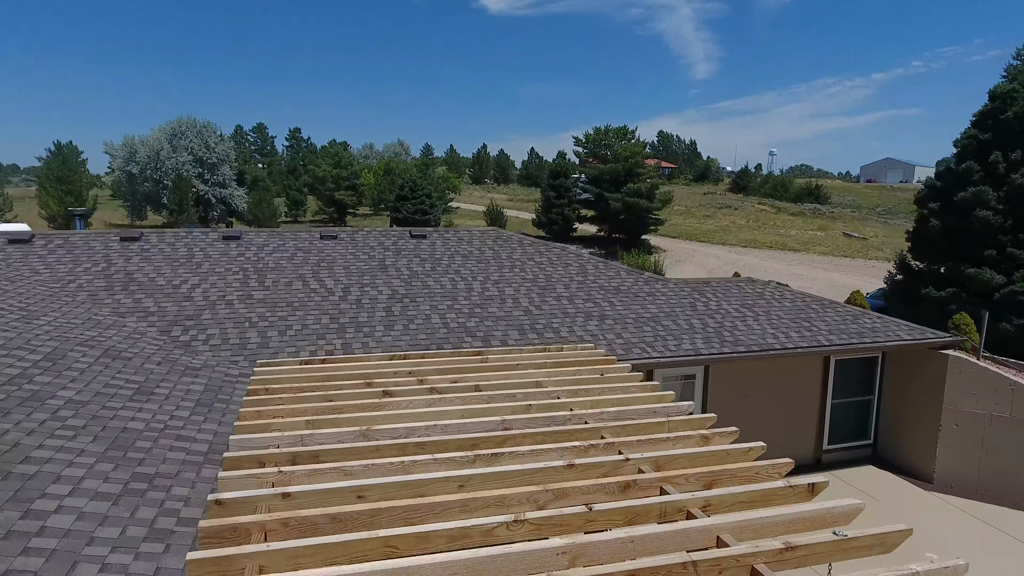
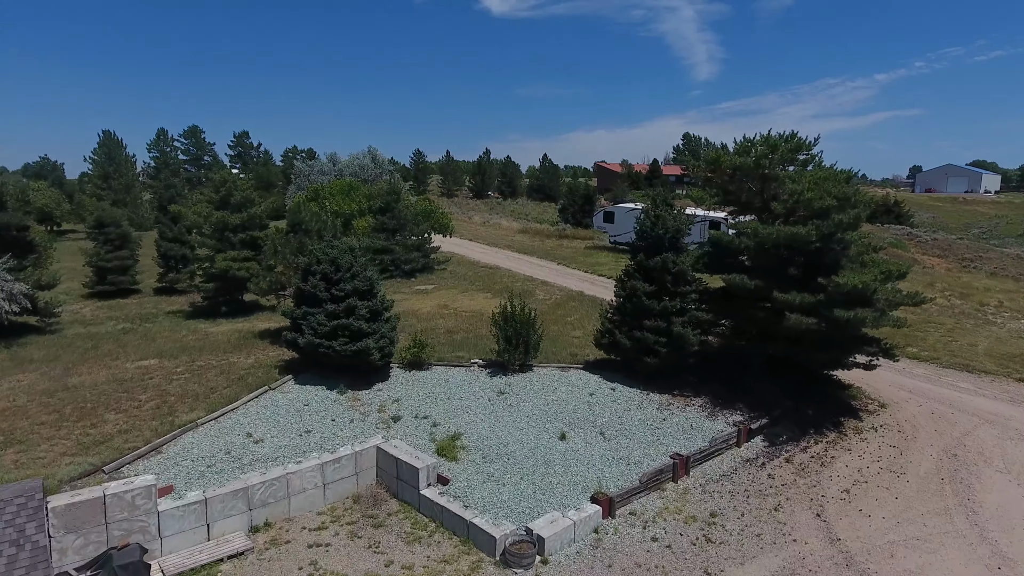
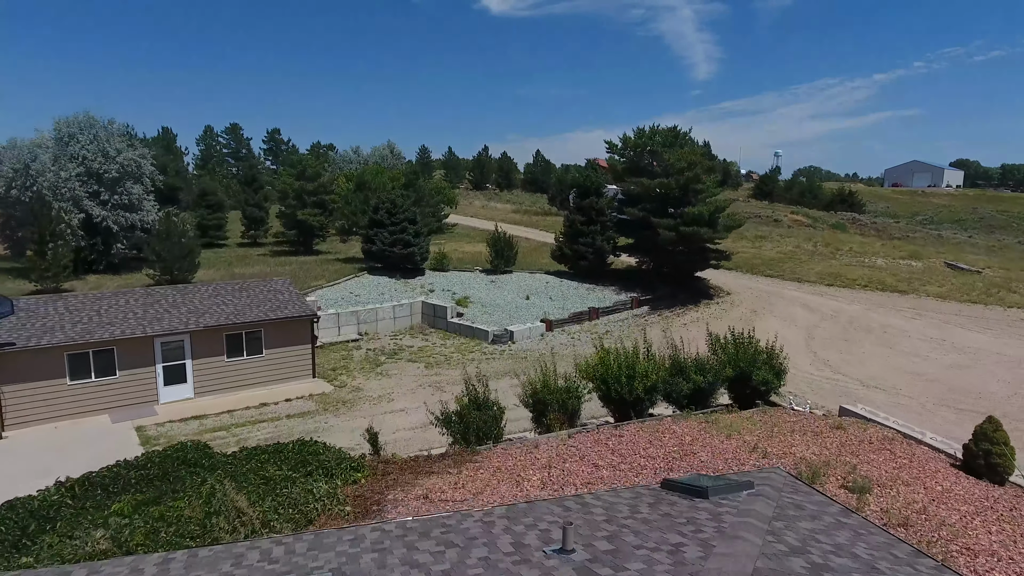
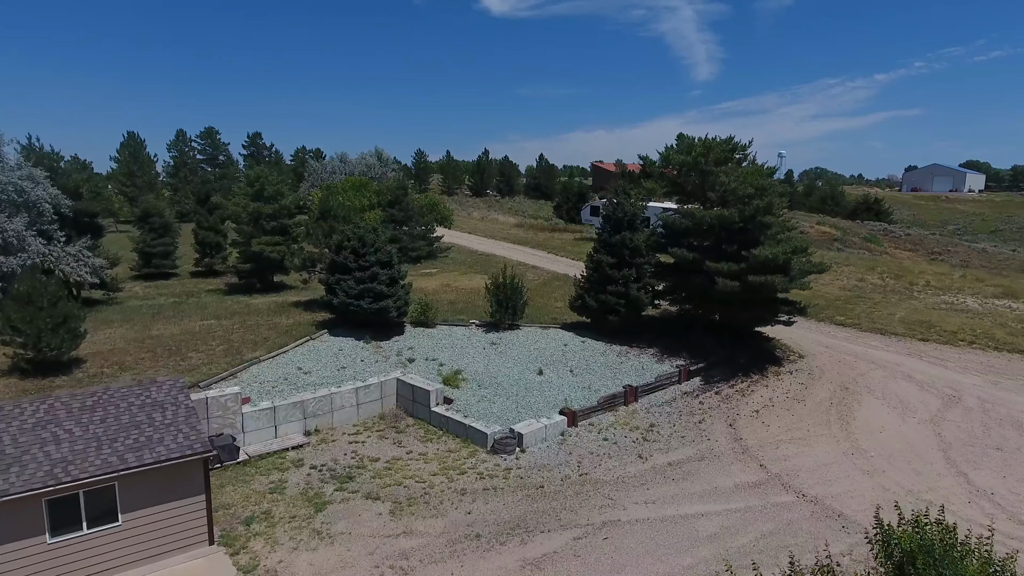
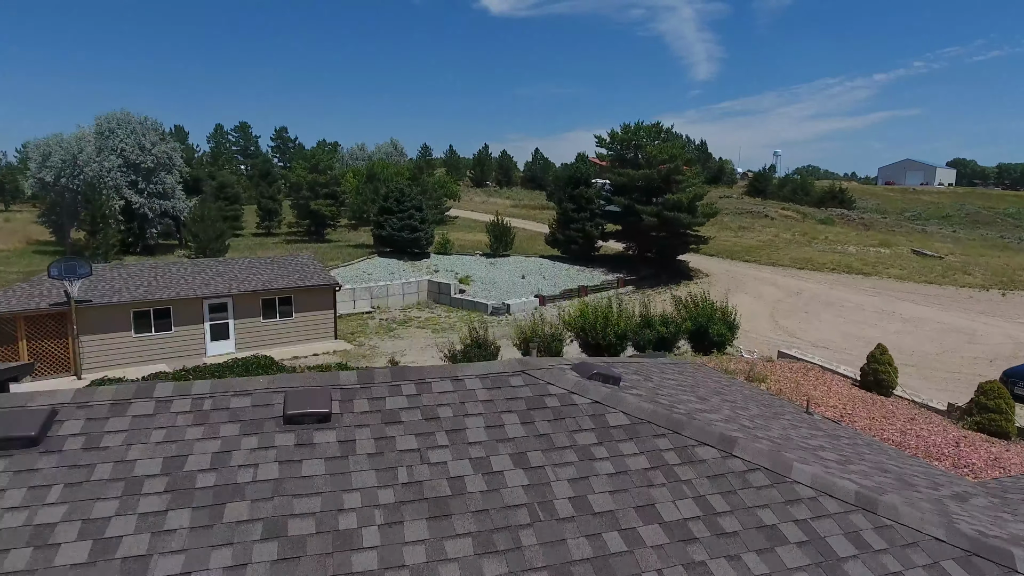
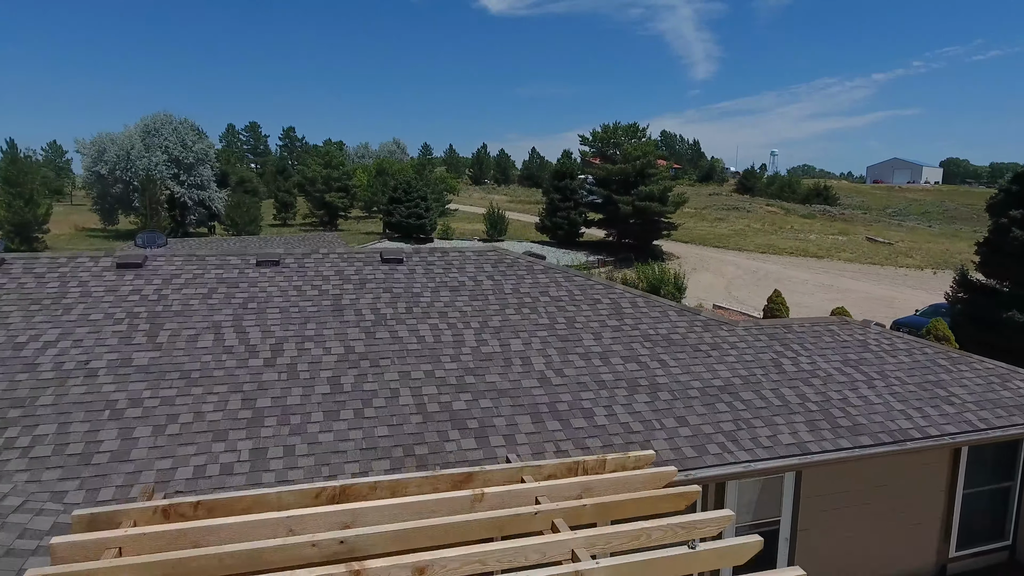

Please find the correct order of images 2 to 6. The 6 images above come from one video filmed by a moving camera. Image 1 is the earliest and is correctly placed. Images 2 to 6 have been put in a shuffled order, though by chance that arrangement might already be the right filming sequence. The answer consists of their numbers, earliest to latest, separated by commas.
6, 5, 3, 4, 2
